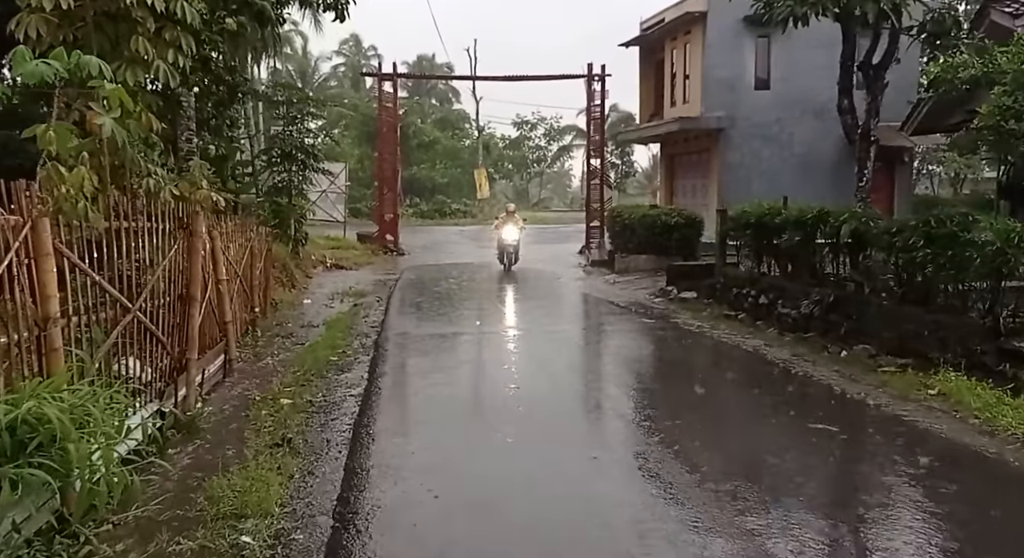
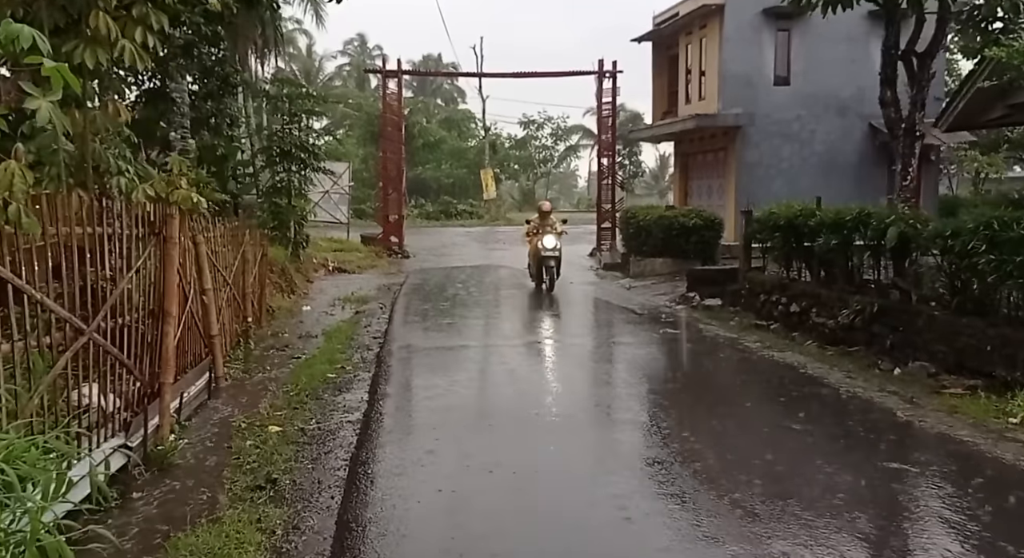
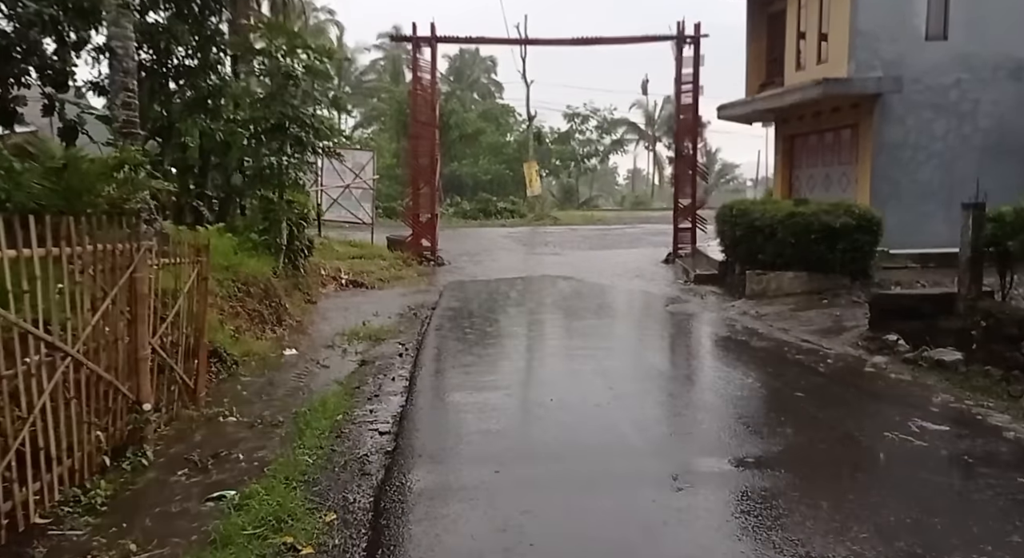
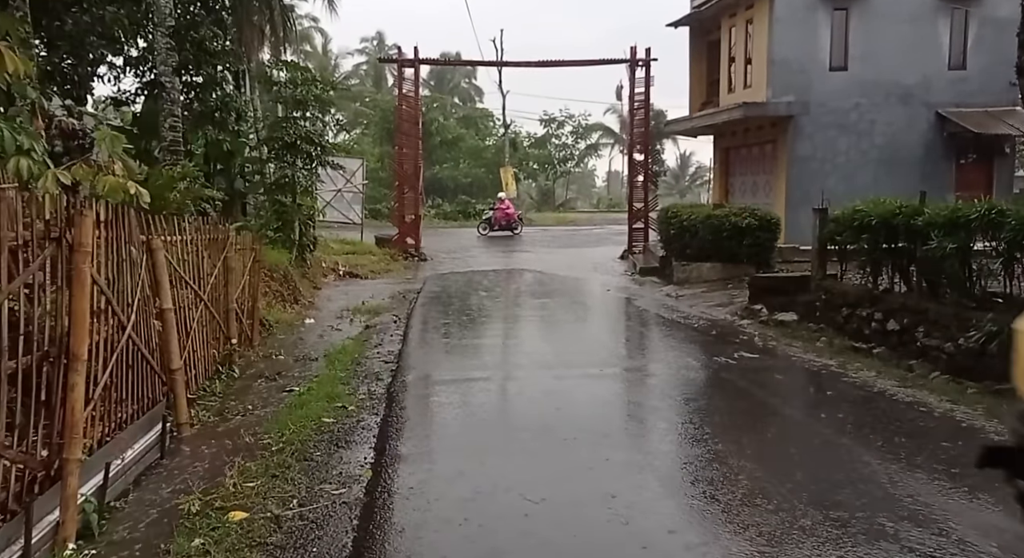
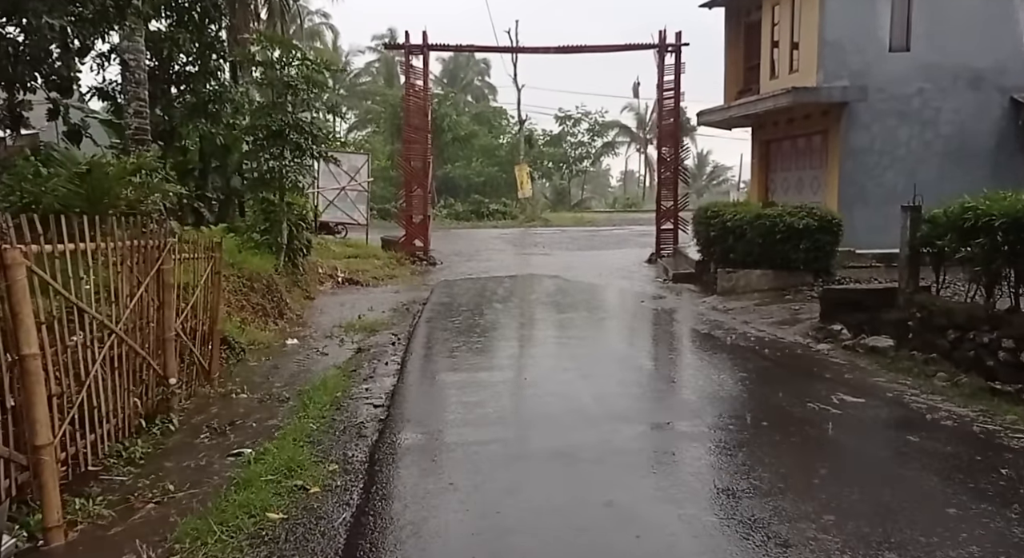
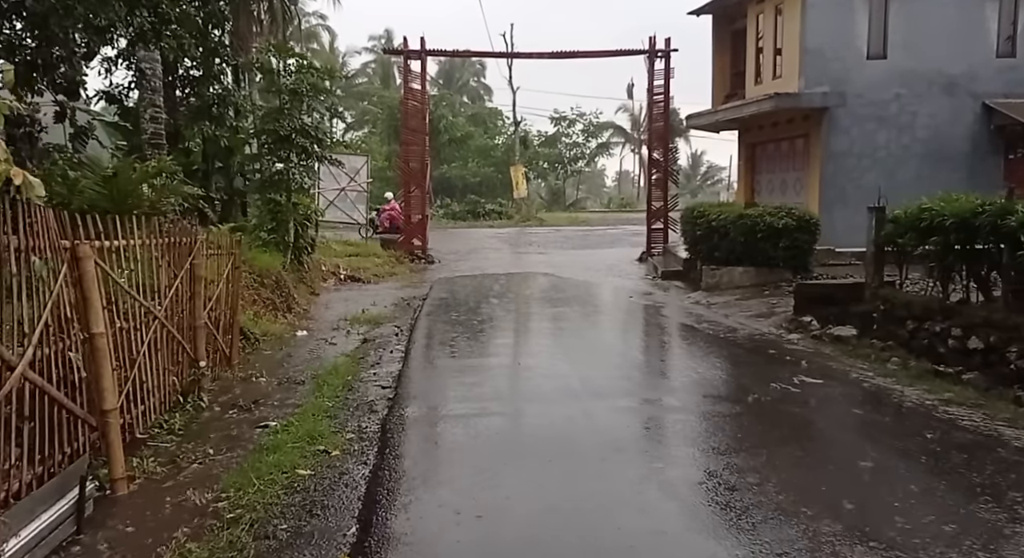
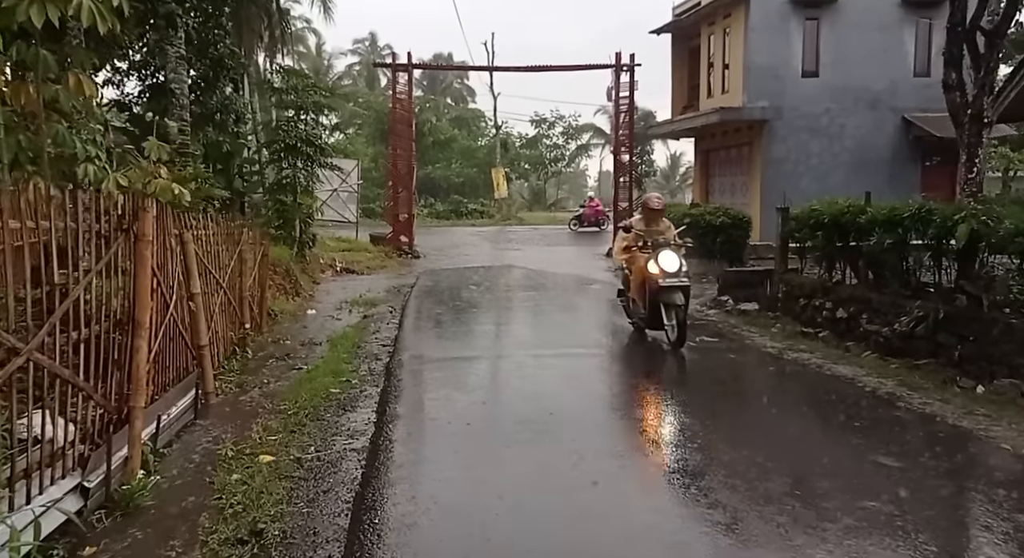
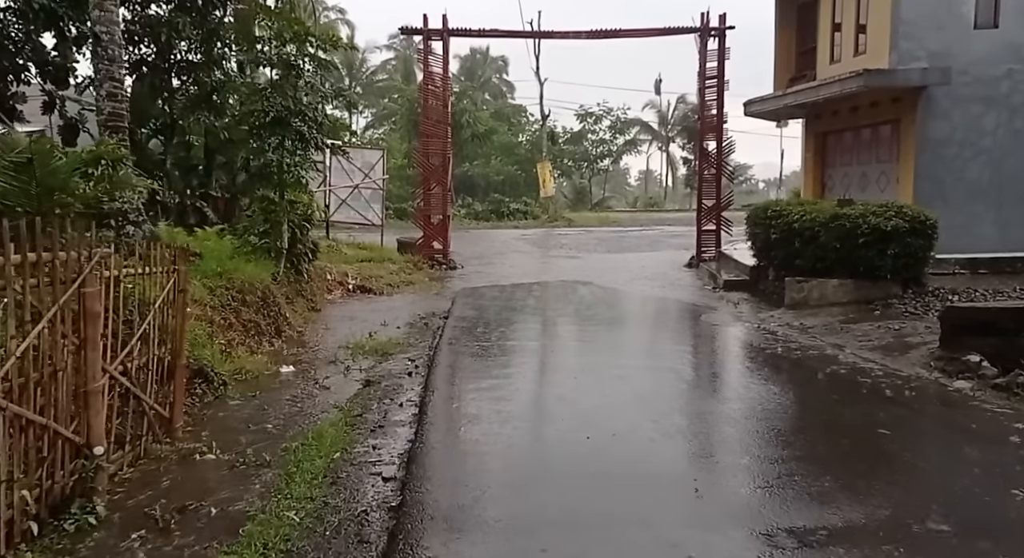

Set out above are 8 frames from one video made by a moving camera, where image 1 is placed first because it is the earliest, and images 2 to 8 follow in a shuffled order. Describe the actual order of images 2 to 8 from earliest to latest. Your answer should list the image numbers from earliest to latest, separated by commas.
2, 7, 4, 6, 5, 3, 8
